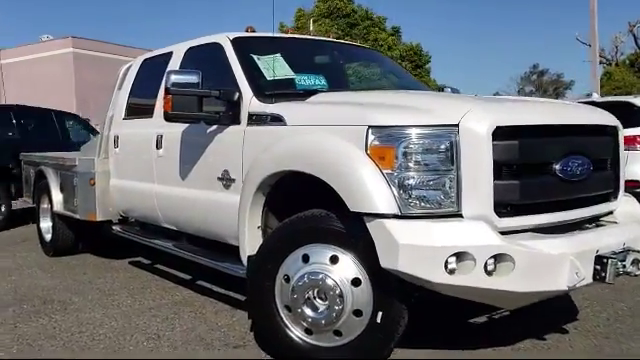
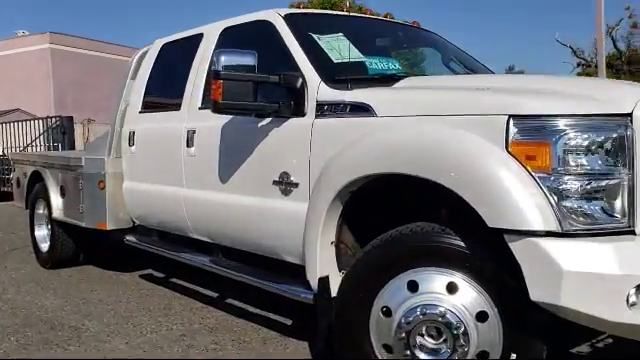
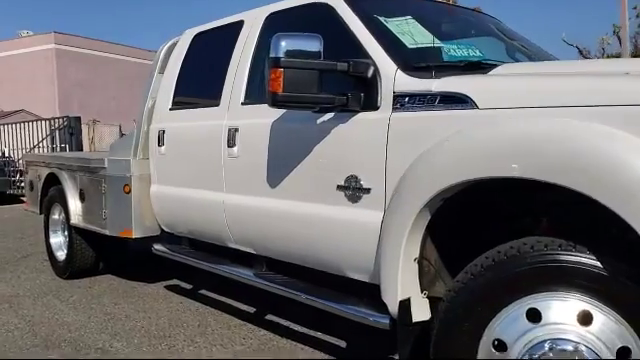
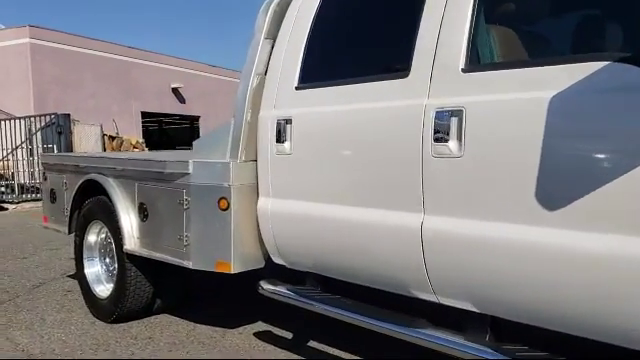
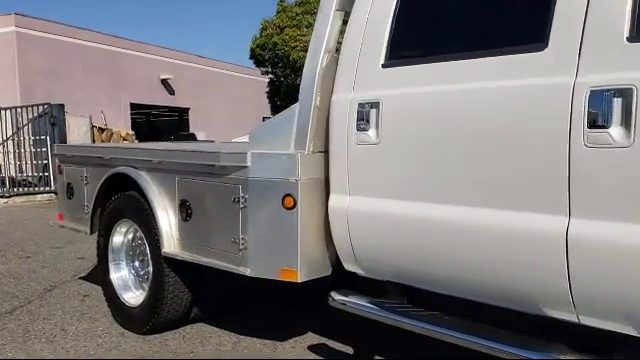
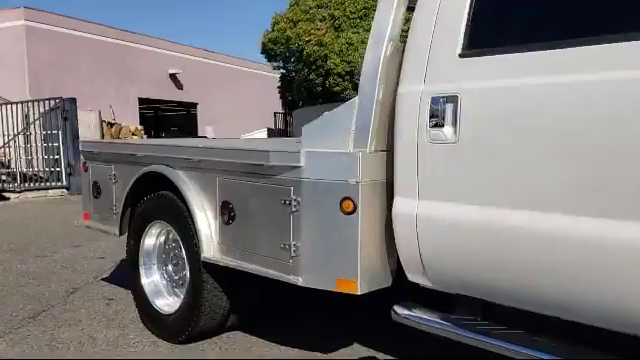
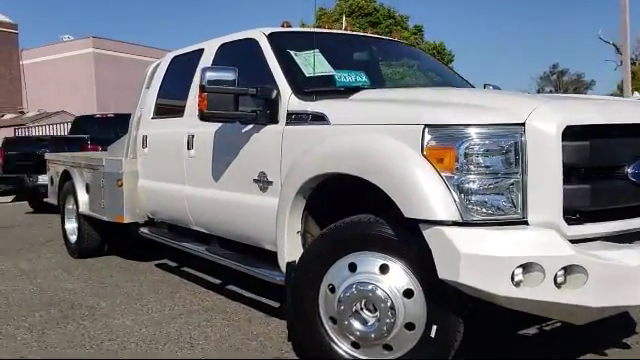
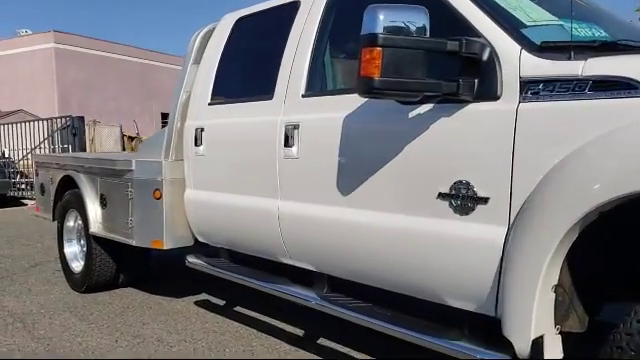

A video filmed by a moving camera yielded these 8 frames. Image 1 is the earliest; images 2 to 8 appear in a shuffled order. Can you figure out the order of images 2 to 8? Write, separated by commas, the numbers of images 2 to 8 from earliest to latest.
7, 2, 3, 8, 4, 5, 6
